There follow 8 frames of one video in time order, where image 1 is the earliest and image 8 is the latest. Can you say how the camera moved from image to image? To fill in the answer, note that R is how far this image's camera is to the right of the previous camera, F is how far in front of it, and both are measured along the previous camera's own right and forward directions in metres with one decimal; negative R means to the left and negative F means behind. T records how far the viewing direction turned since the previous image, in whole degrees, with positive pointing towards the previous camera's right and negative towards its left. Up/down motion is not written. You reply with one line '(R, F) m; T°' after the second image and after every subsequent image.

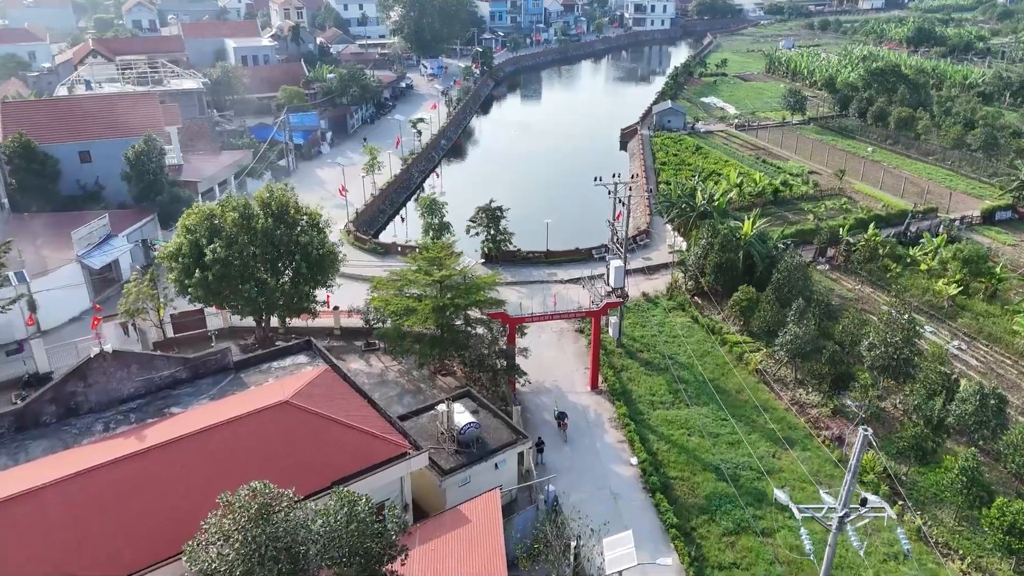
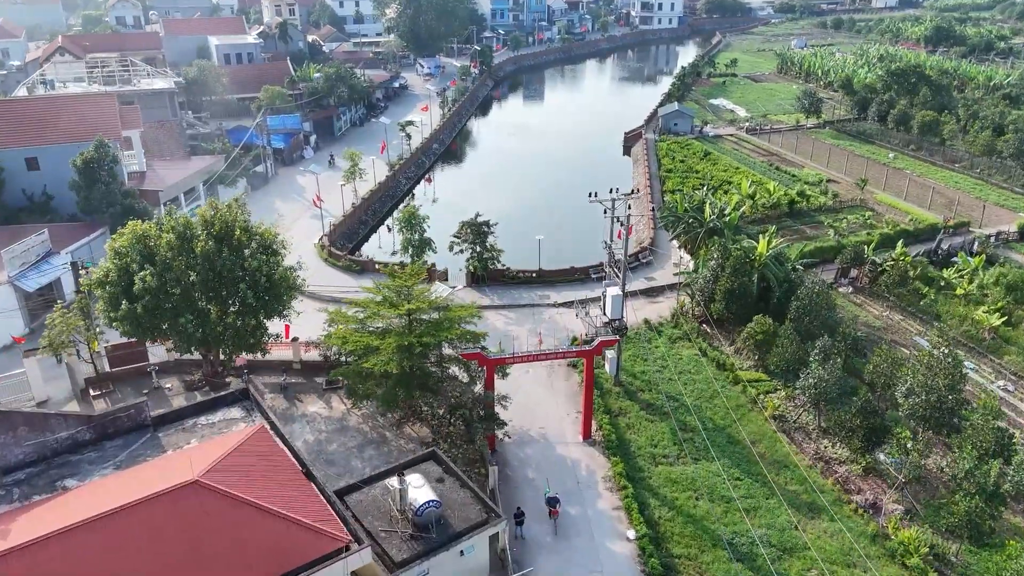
(+0.7, +3.1) m; 0°
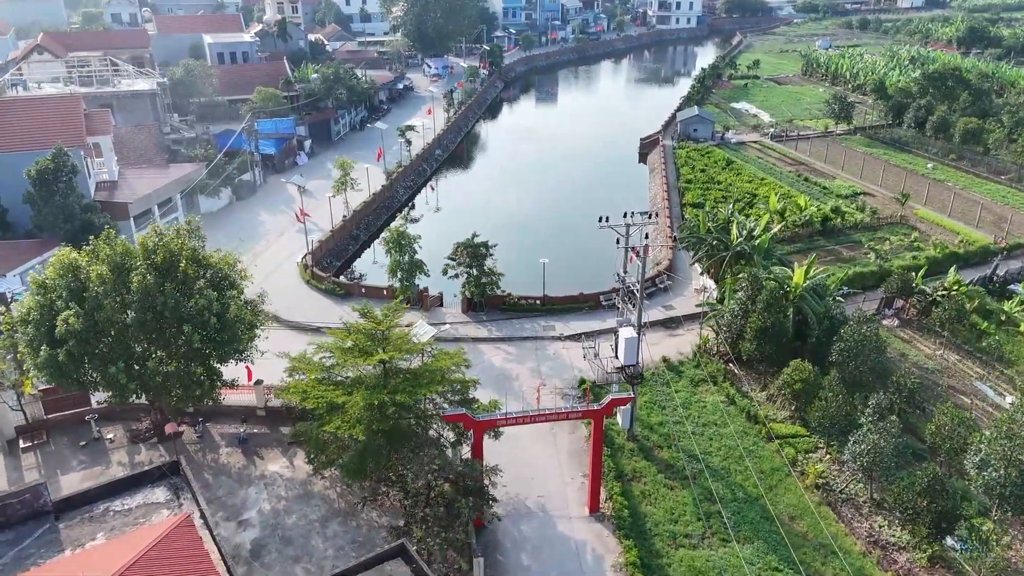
(+0.4, +3.2) m; -1°
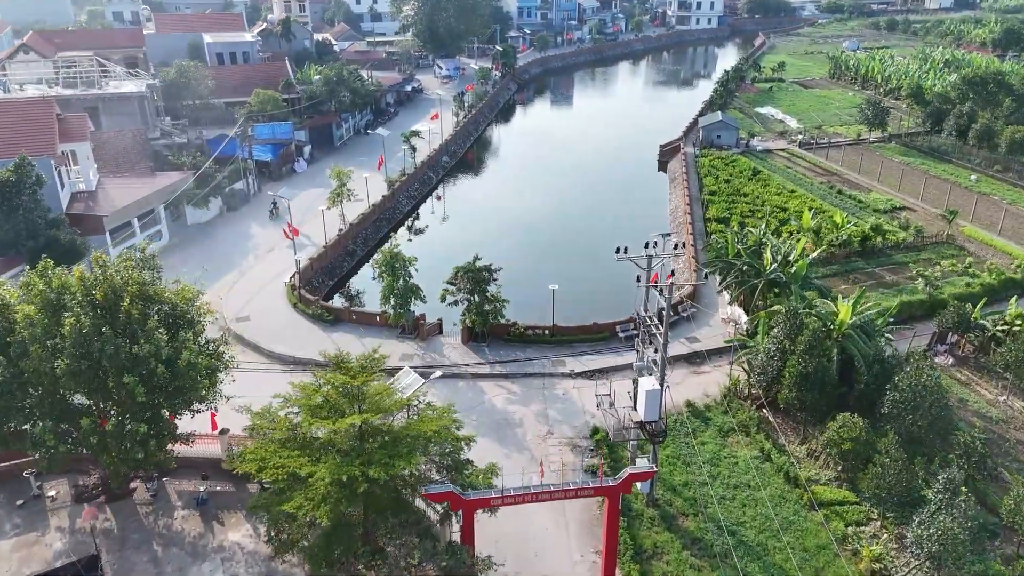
(+0.3, +2.6) m; -1°
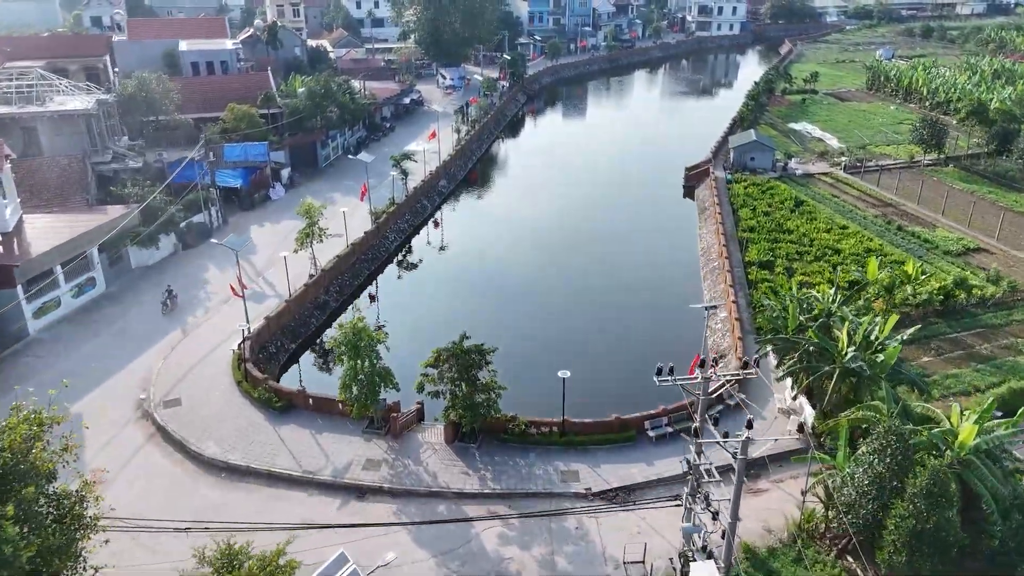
(+0.3, +5.2) m; -1°
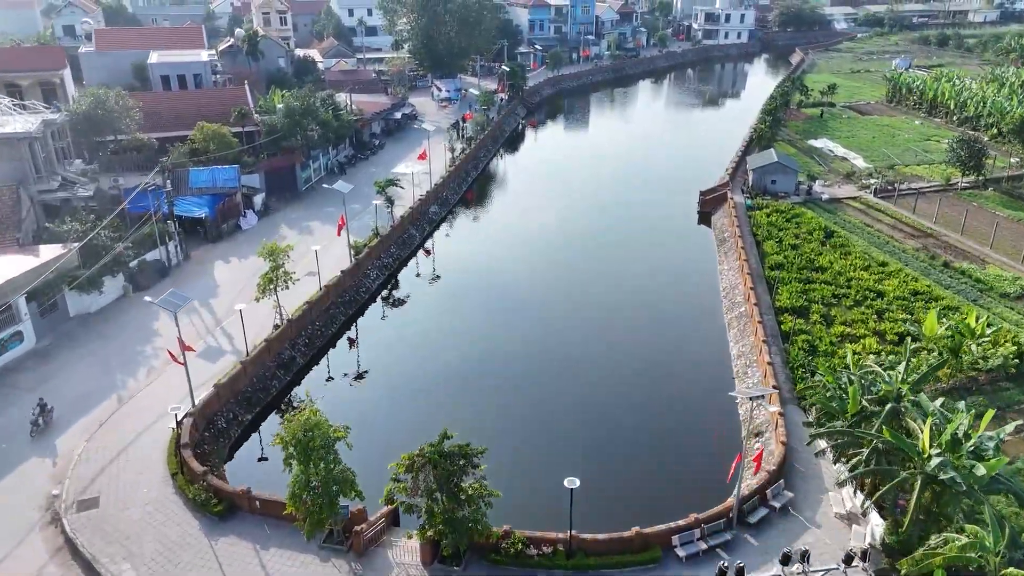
(+0.1, +3.7) m; 0°
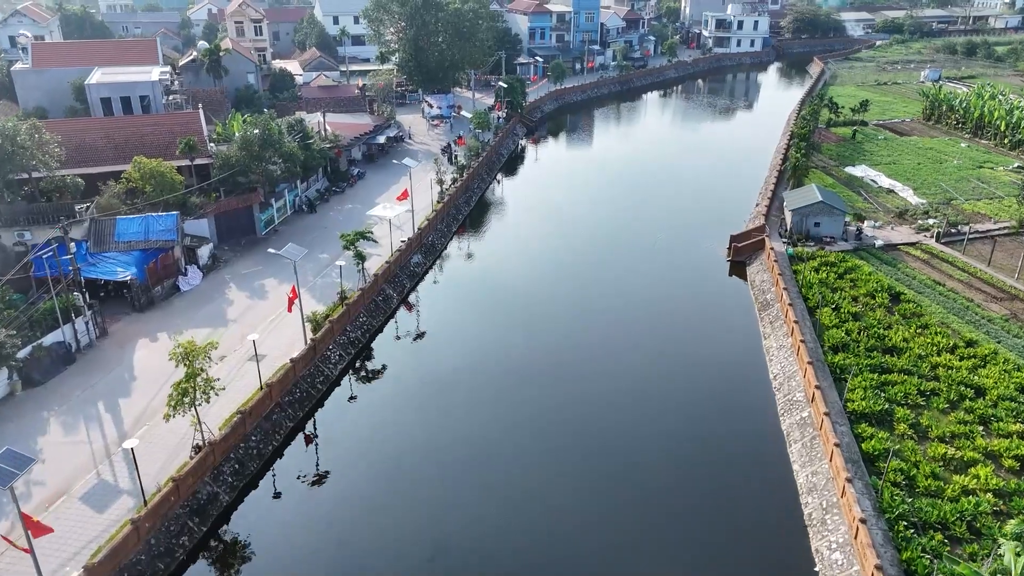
(+0.1, +5.7) m; 0°
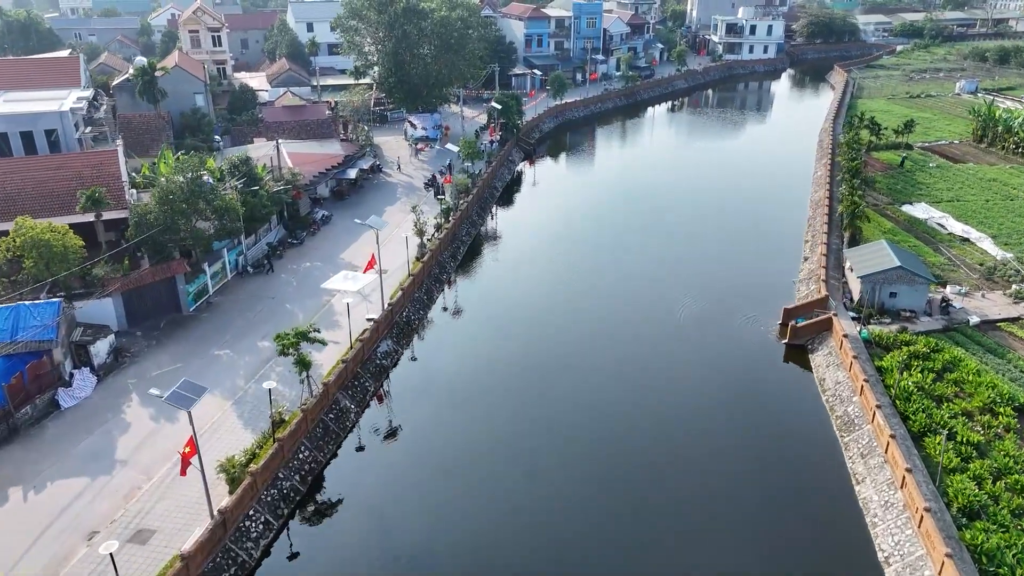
(0.0, +6.8) m; 0°
